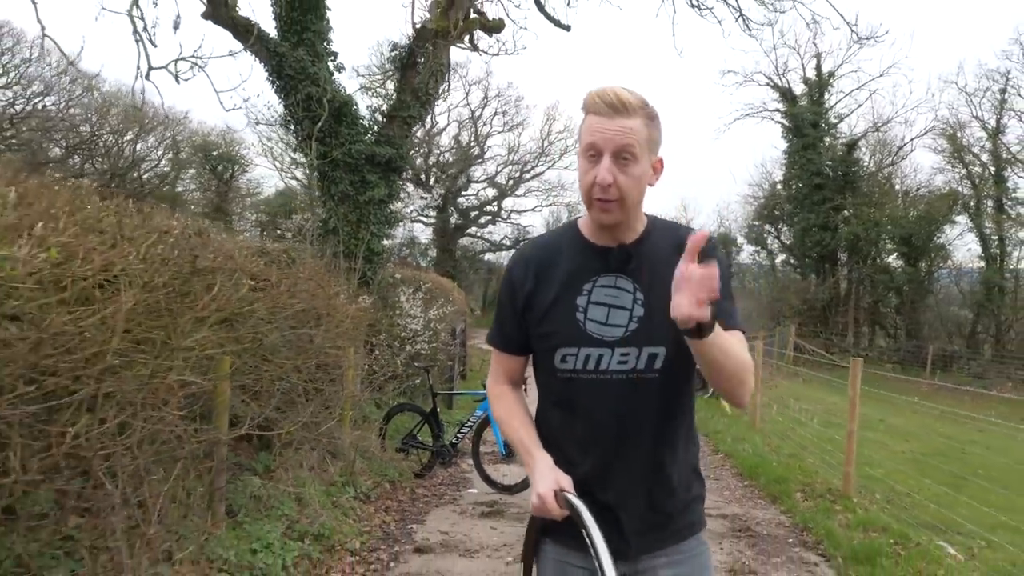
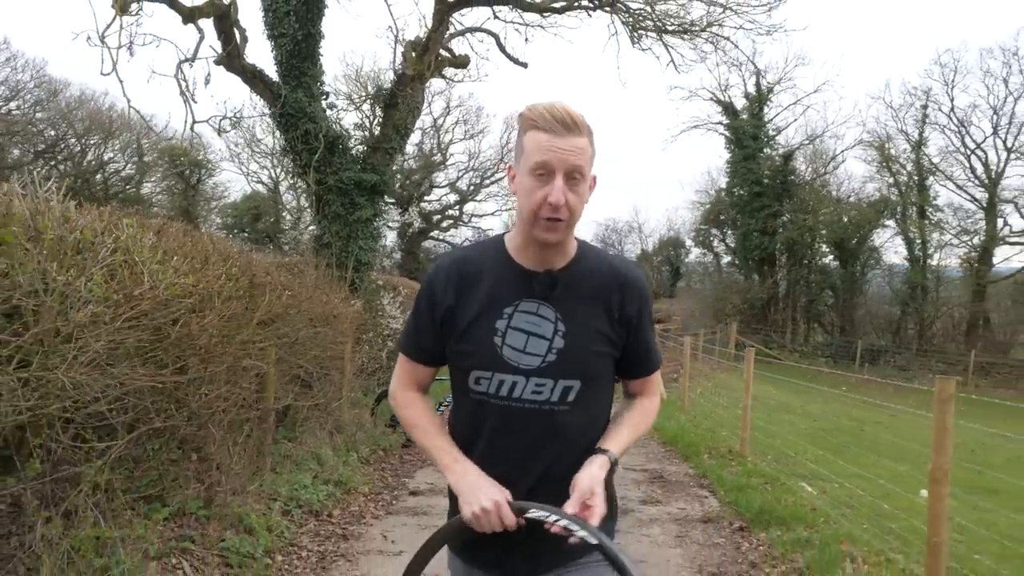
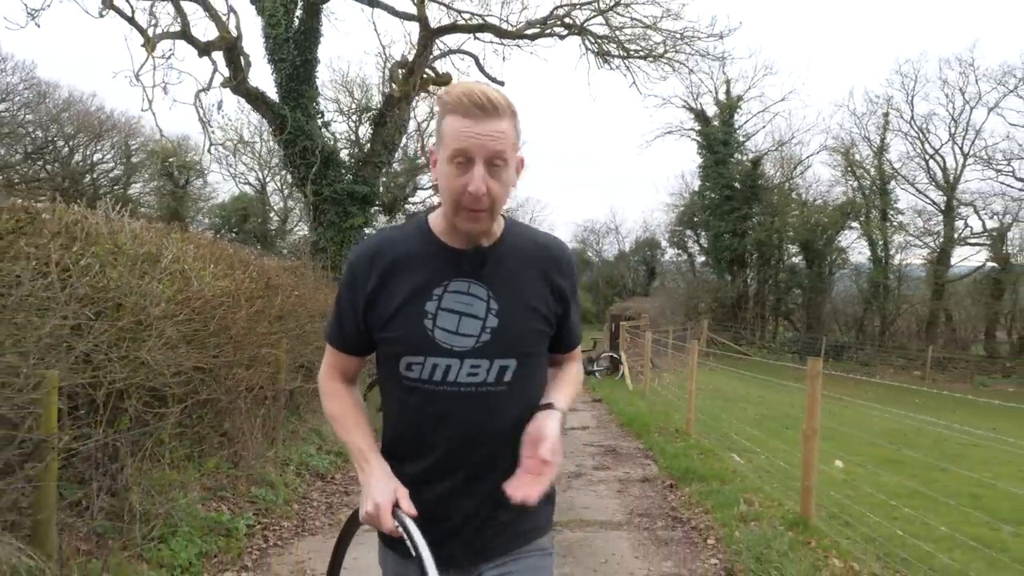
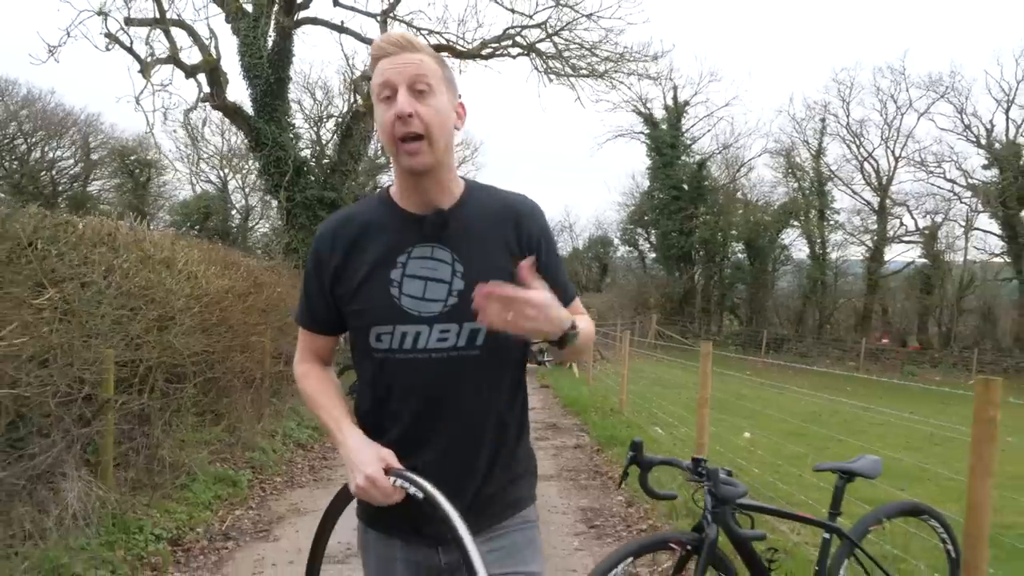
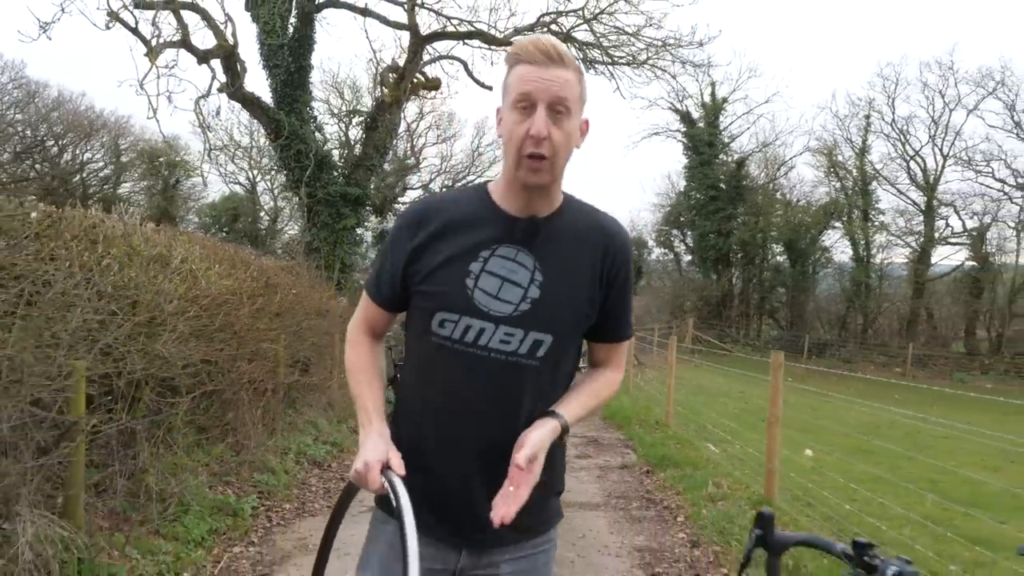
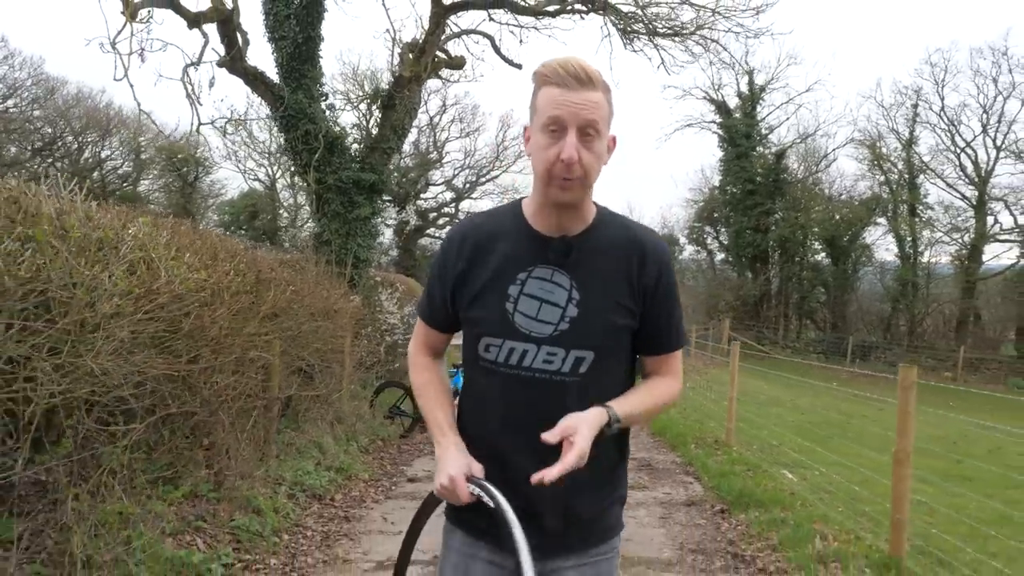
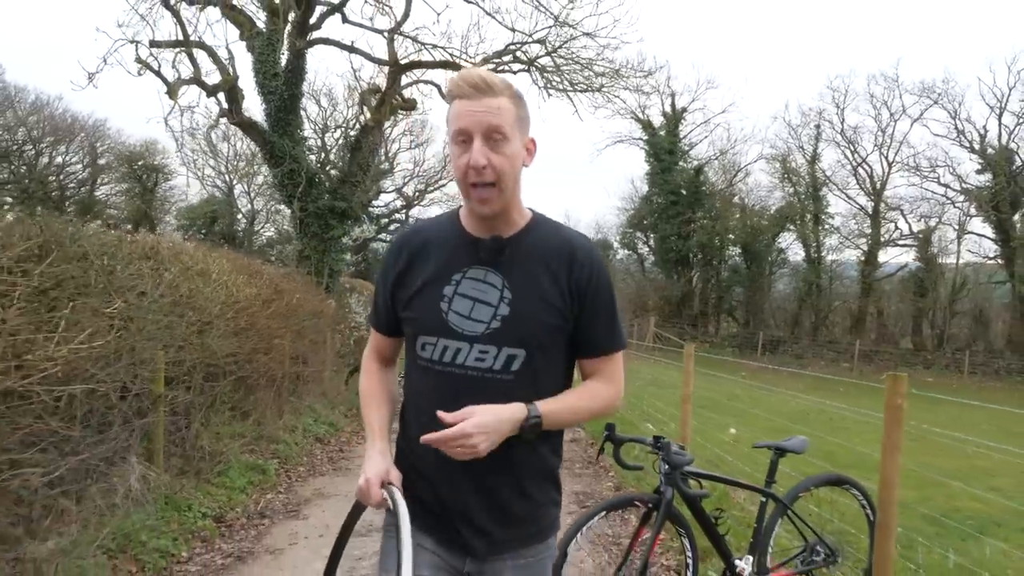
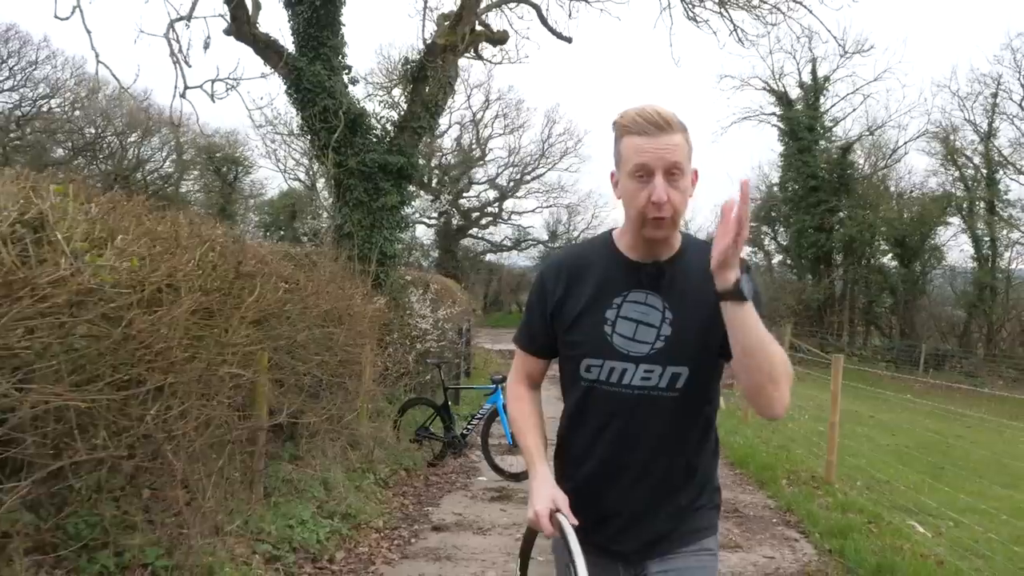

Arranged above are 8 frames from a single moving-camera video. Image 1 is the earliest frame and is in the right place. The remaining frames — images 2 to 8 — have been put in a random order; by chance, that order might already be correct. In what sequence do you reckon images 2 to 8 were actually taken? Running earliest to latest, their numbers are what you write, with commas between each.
8, 2, 6, 3, 5, 4, 7
